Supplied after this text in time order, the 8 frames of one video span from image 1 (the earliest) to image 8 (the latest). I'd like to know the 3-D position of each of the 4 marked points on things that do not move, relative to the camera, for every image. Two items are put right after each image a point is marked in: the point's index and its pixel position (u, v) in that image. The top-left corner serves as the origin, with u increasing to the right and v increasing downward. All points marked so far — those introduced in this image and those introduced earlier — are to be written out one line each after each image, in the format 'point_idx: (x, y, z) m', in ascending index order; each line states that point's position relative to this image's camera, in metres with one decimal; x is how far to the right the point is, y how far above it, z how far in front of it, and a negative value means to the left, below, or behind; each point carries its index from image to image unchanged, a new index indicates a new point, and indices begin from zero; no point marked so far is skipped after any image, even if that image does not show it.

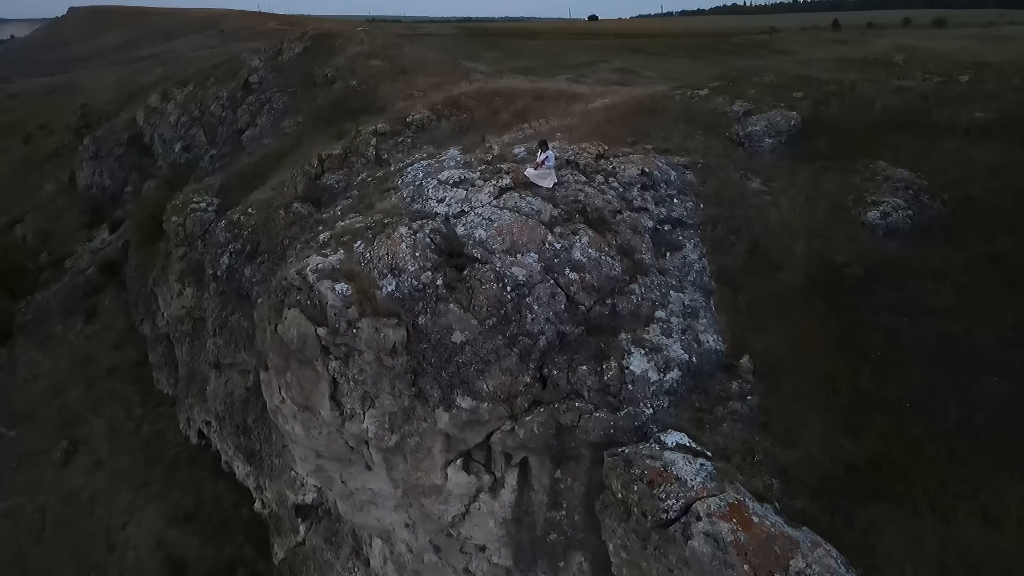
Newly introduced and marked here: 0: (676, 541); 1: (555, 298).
0: (+2.5, -3.7, +9.3) m
1: (+0.8, -0.2, +12.3) m
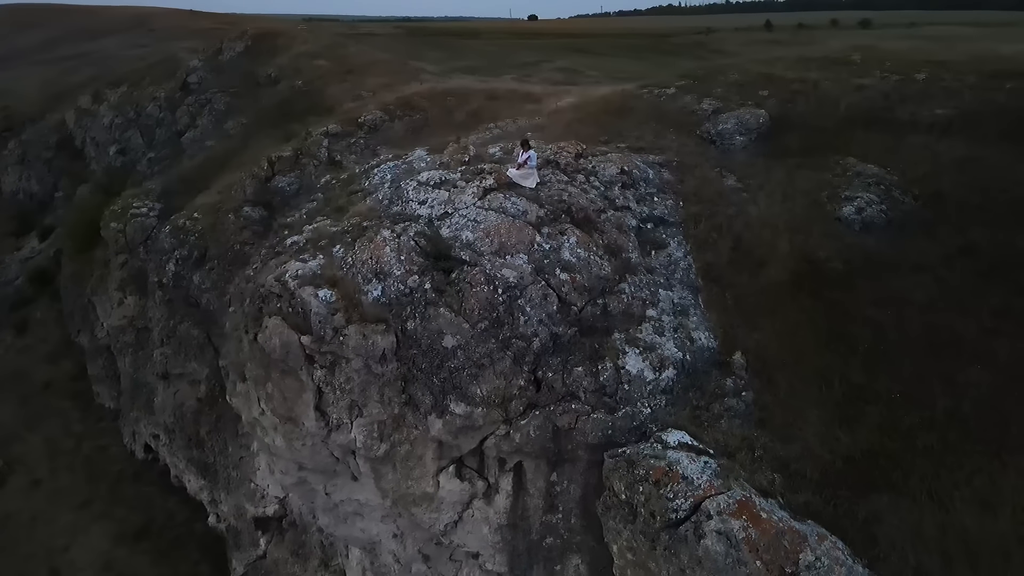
0: (+2.7, -3.7, +9.3) m
1: (+0.7, -0.2, +12.1) m
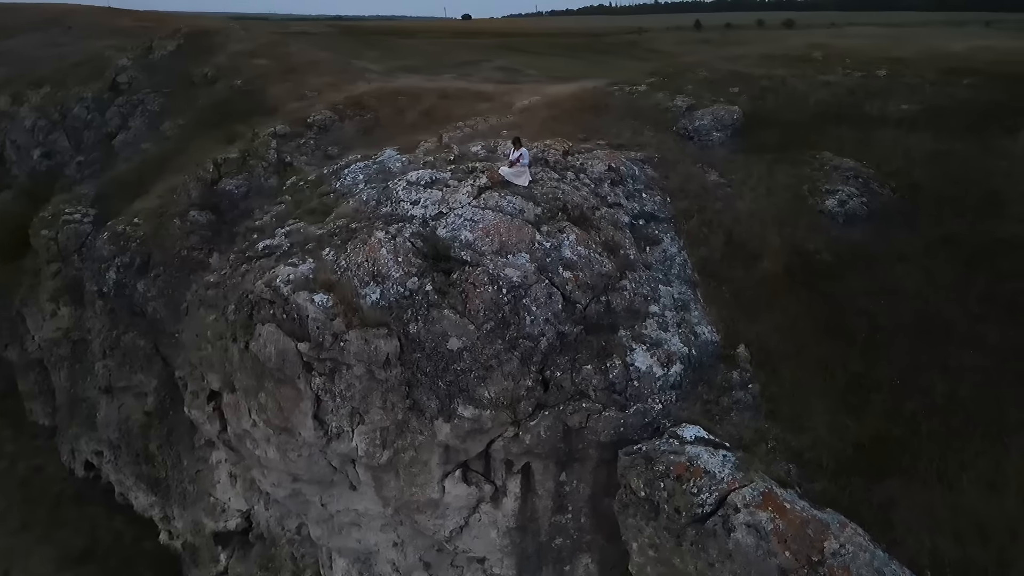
0: (+3.1, -3.6, +9.4) m
1: (+0.8, -0.2, +12.0) m
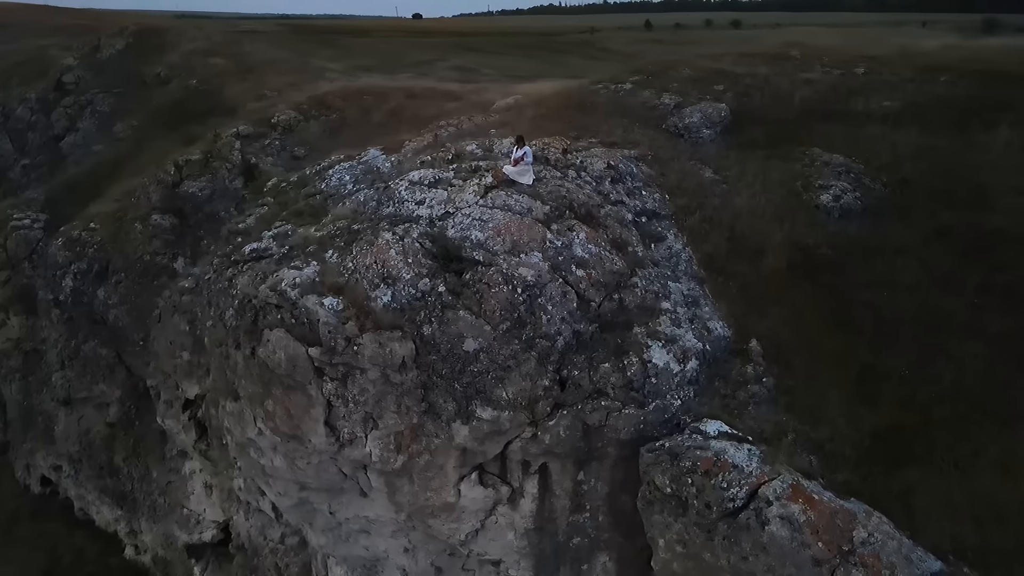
0: (+3.5, -3.5, +9.4) m
1: (+1.0, -0.2, +11.9) m
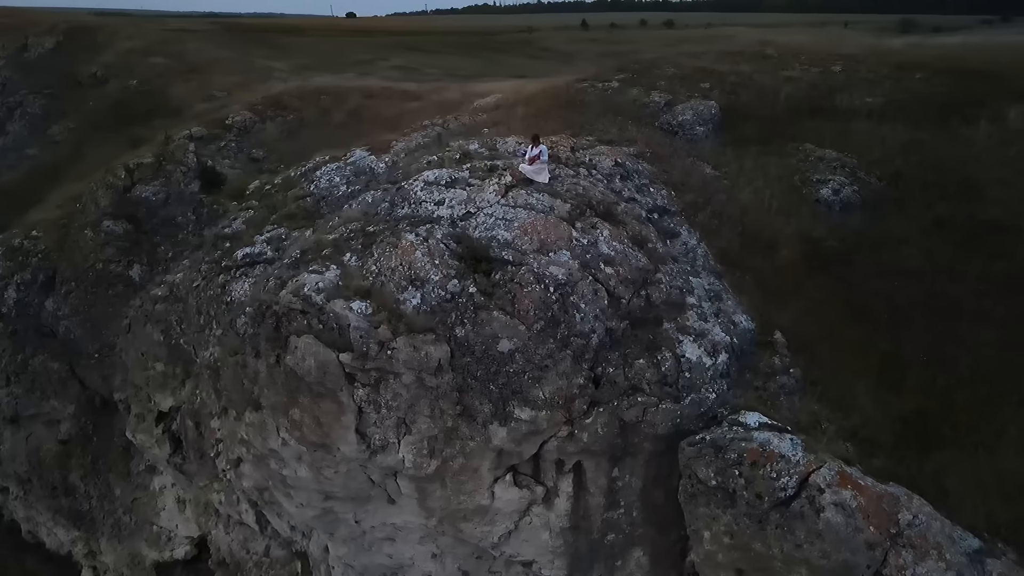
0: (+4.4, -3.4, +9.6) m
1: (+1.6, -0.1, +12.0) m
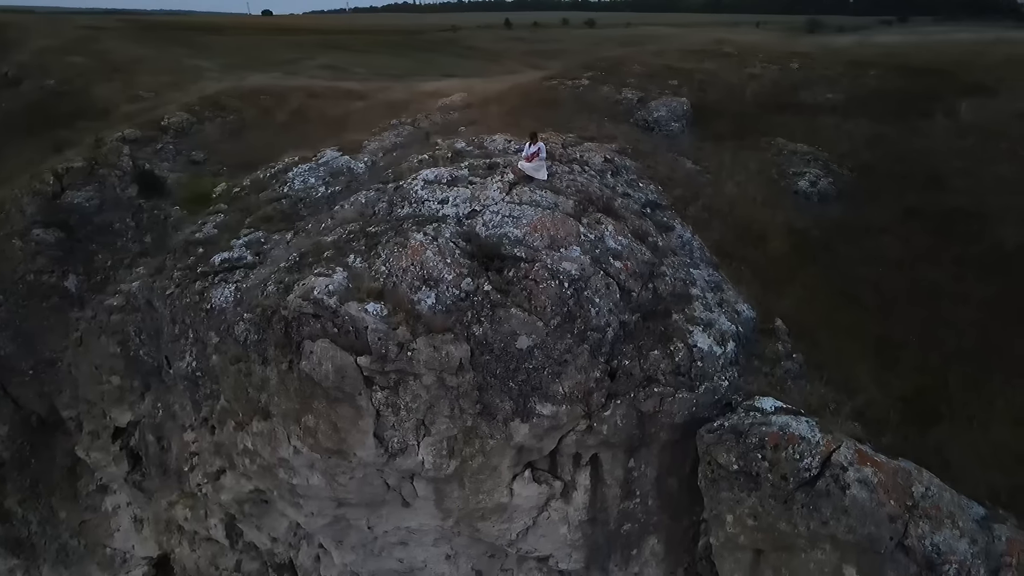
0: (+4.9, -3.2, +10.0) m
1: (+1.9, 0.0, +12.1) m
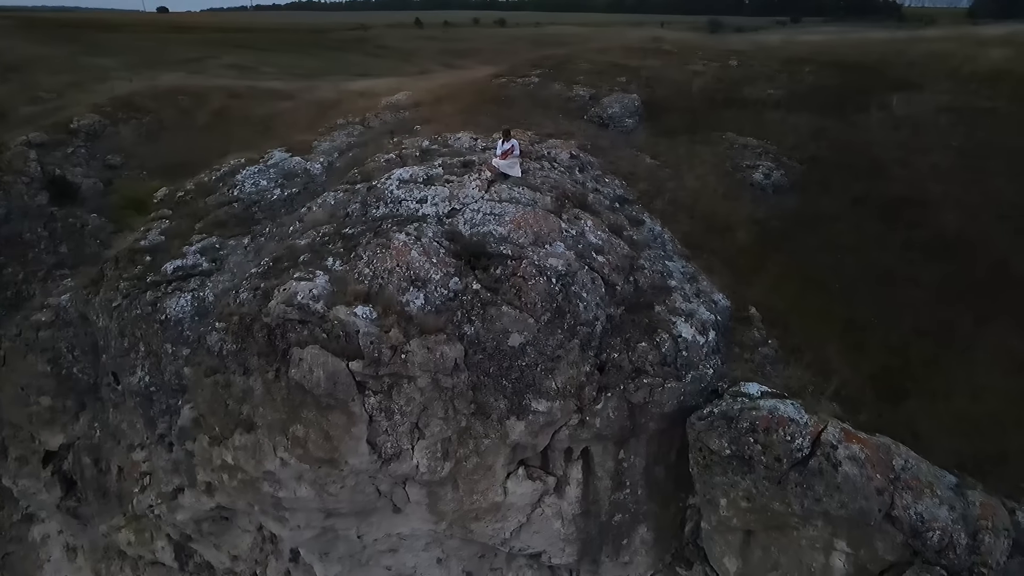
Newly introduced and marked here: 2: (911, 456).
0: (+5.0, -3.0, +10.5) m
1: (+1.6, +0.1, +12.3) m
2: (+6.8, -2.8, +10.9) m
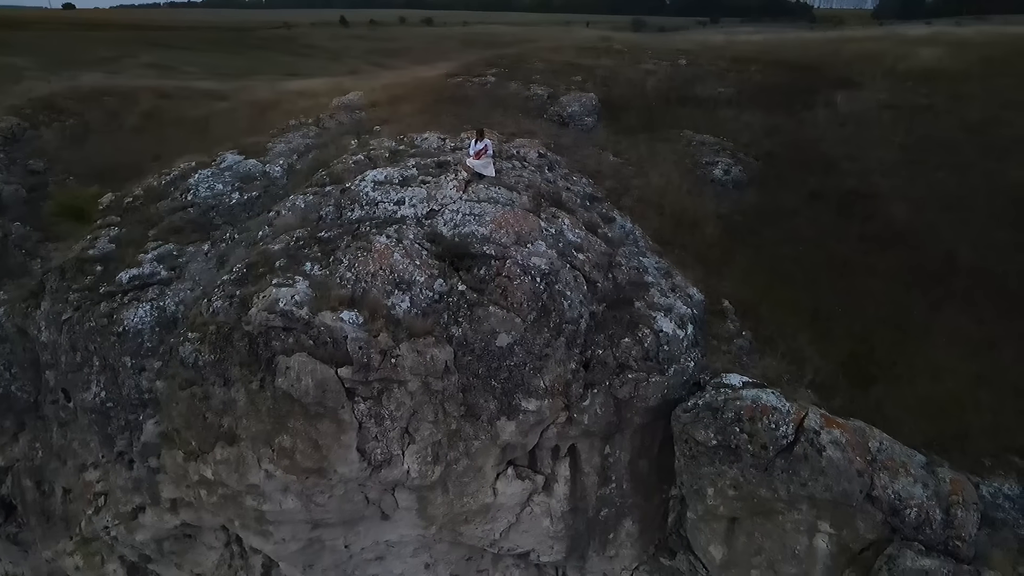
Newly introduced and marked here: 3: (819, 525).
0: (+4.9, -2.9, +10.9) m
1: (+1.3, +0.1, +12.4) m
2: (+6.6, -2.7, +11.5) m
3: (+5.4, -4.2, +11.4) m
